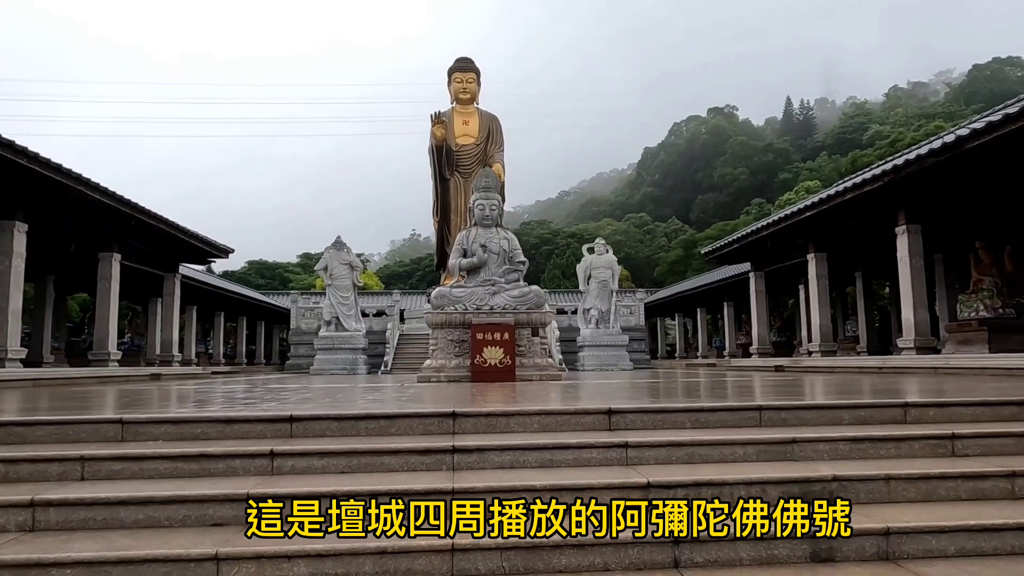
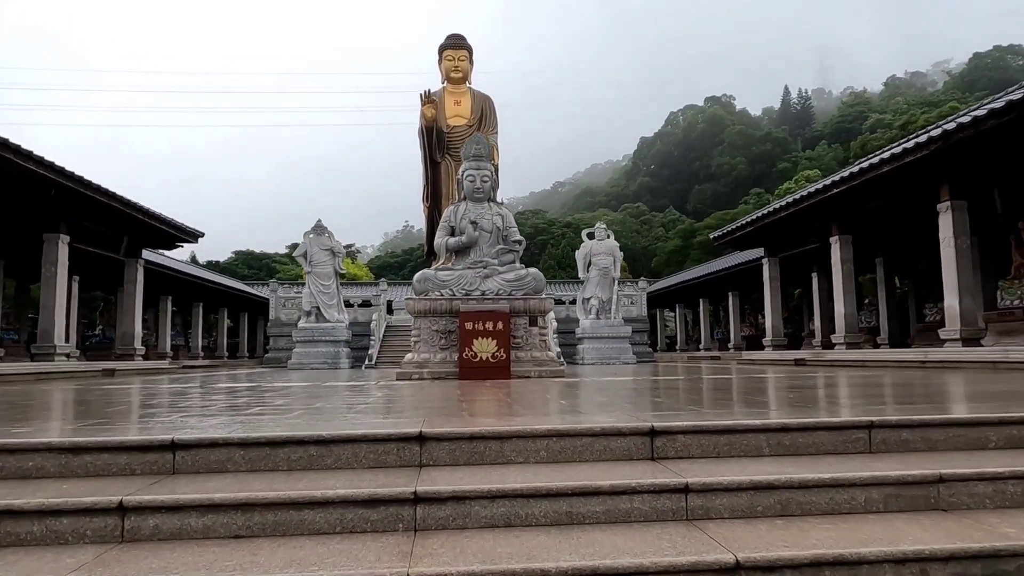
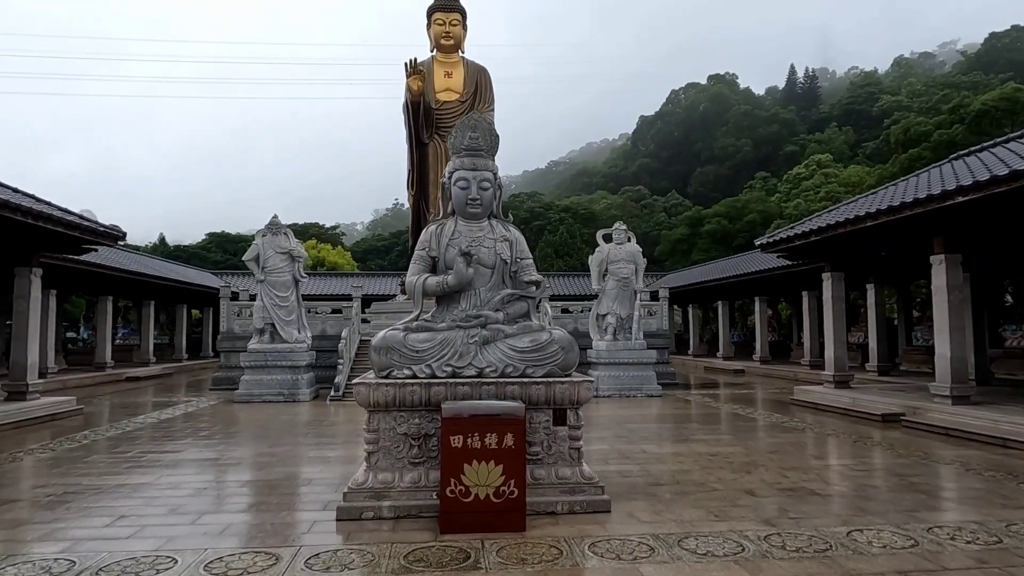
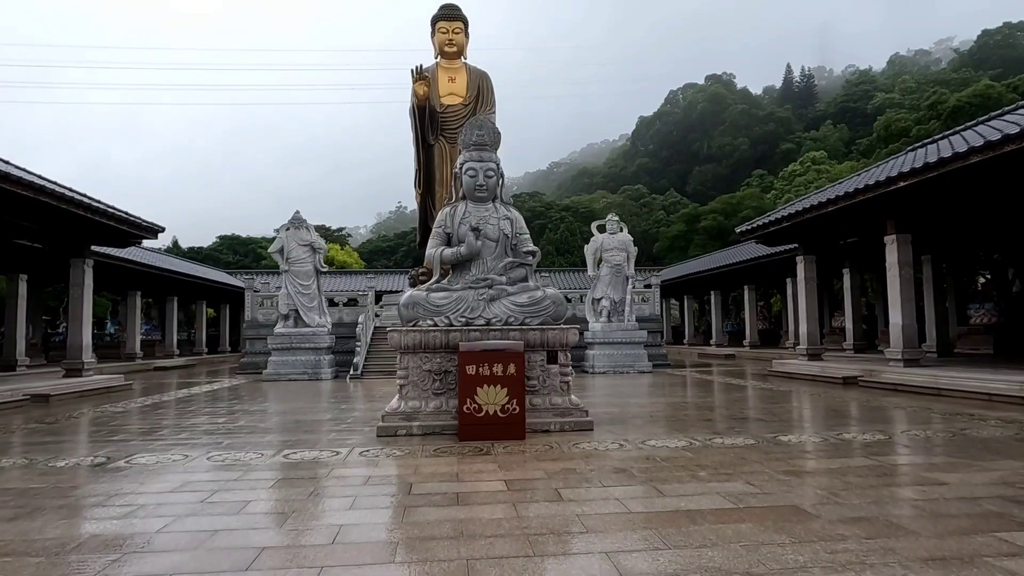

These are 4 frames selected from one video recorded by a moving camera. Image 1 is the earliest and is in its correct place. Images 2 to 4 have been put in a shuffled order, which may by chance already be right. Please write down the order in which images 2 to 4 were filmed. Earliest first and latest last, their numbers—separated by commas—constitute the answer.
2, 4, 3
